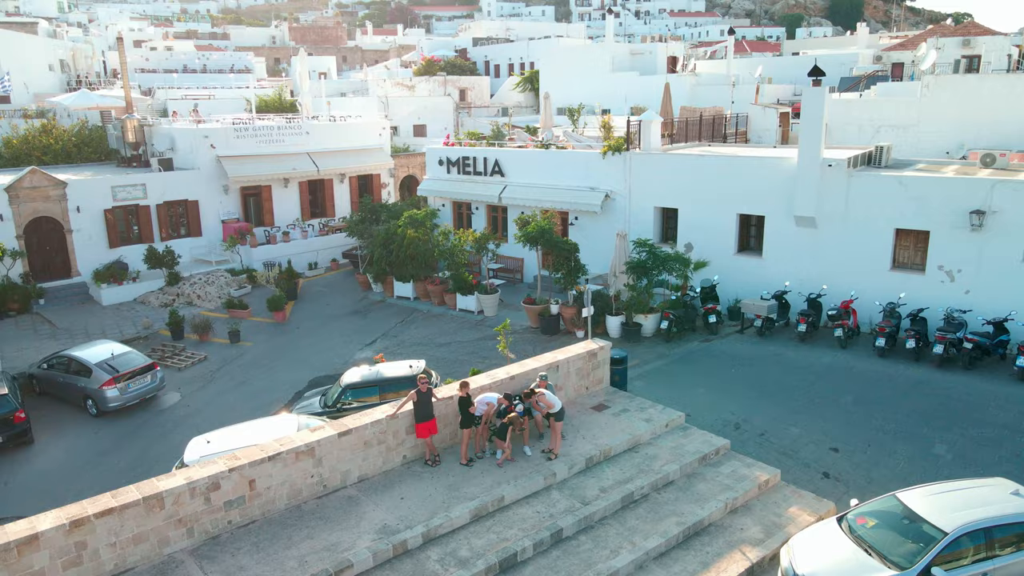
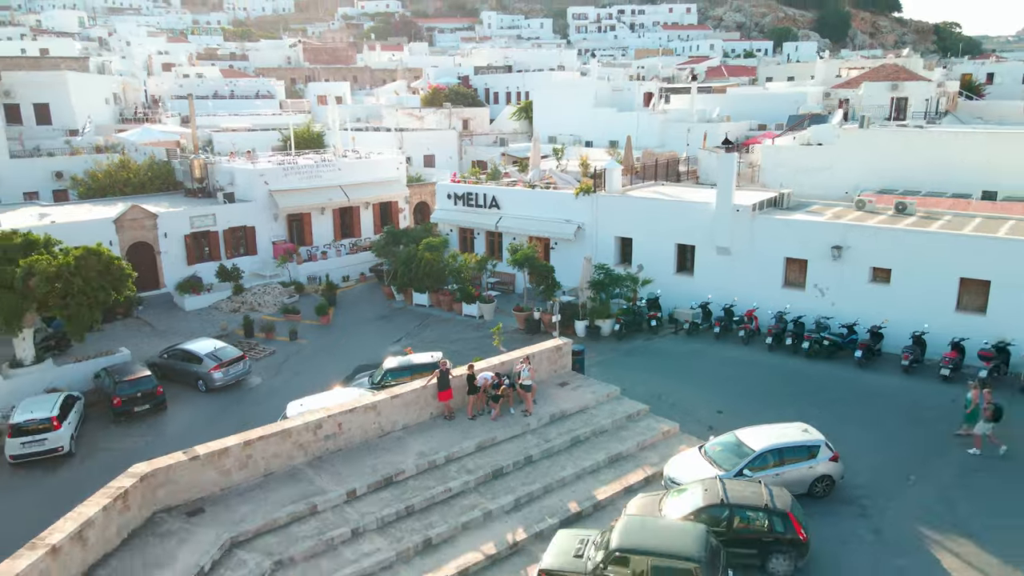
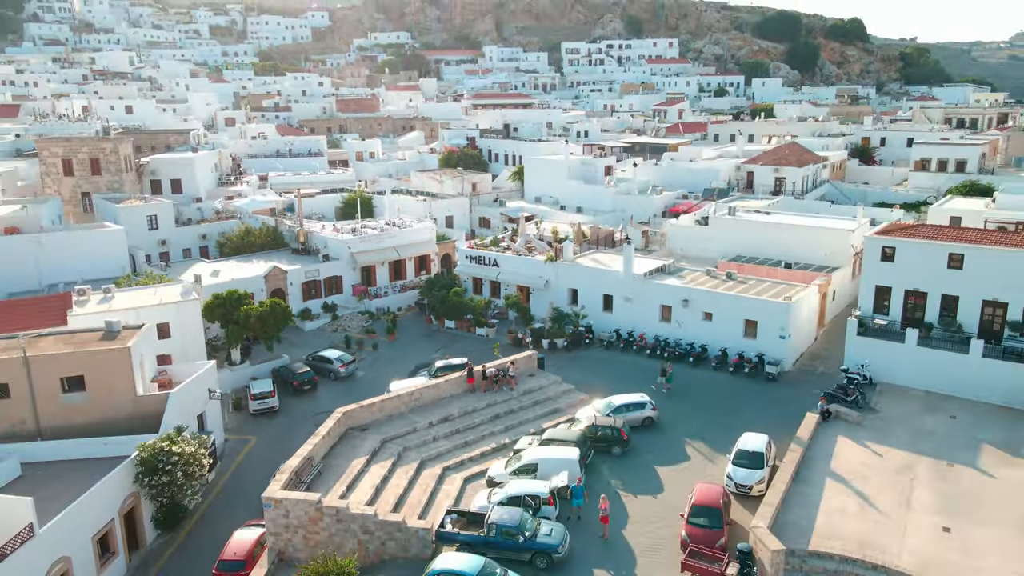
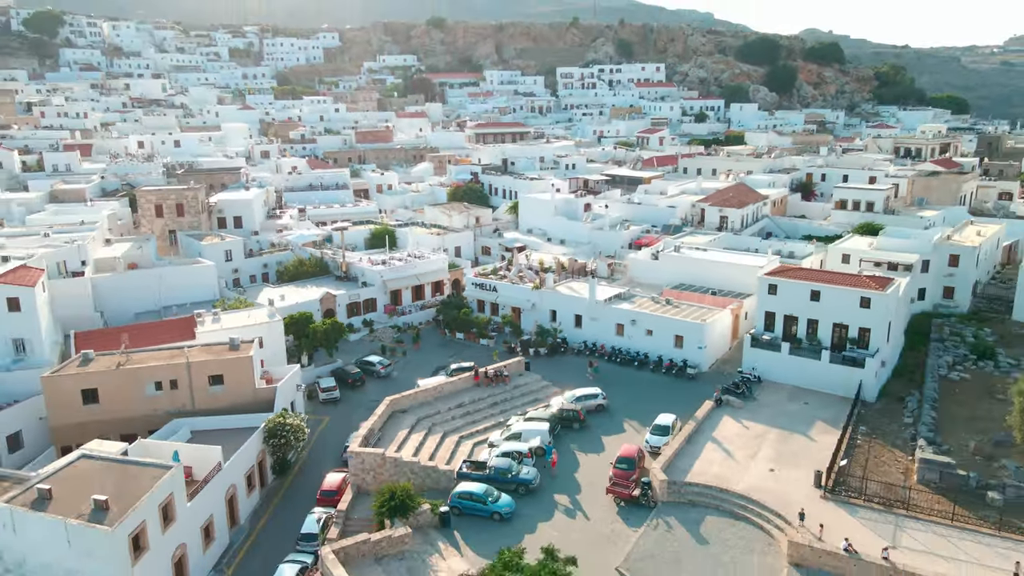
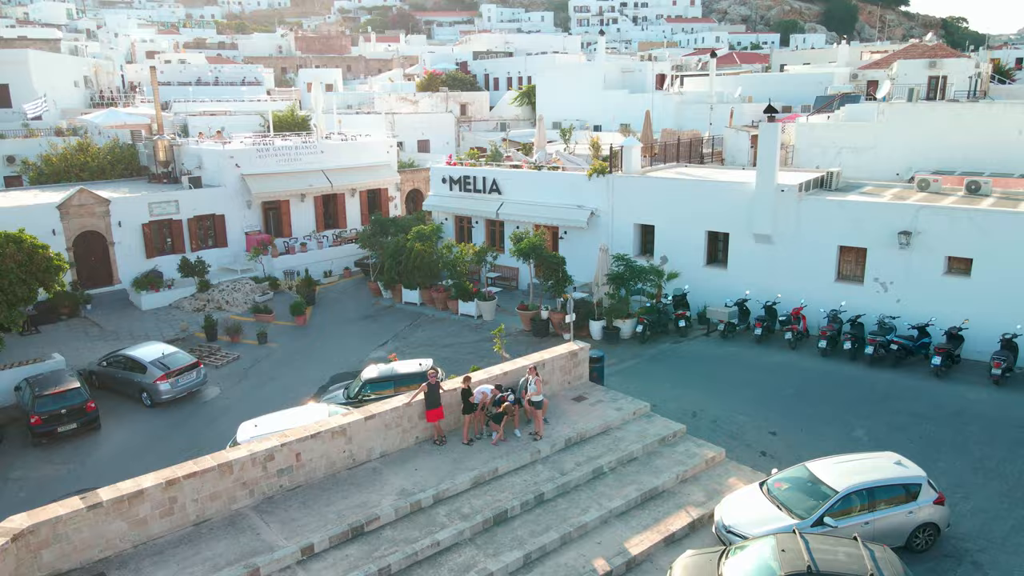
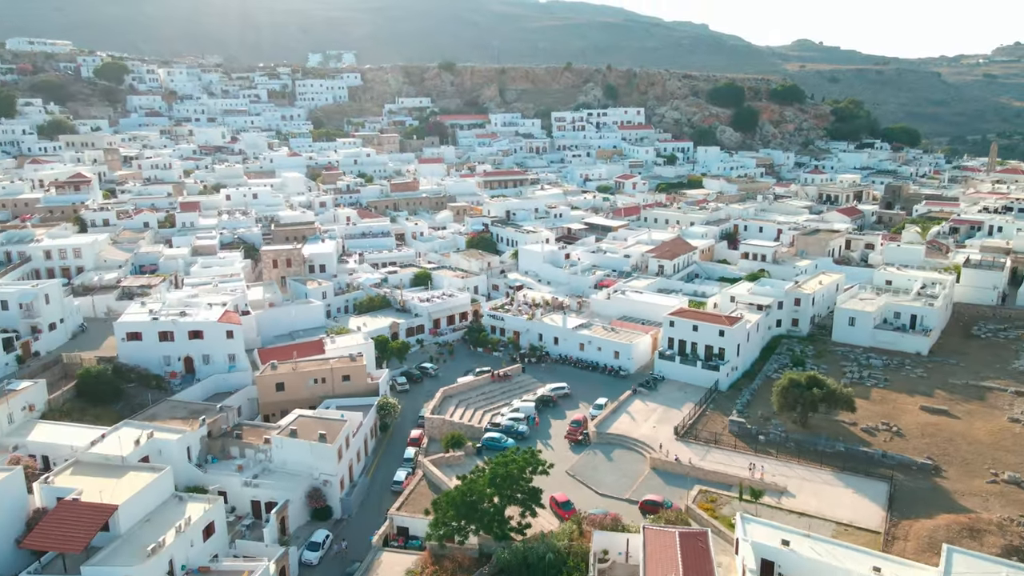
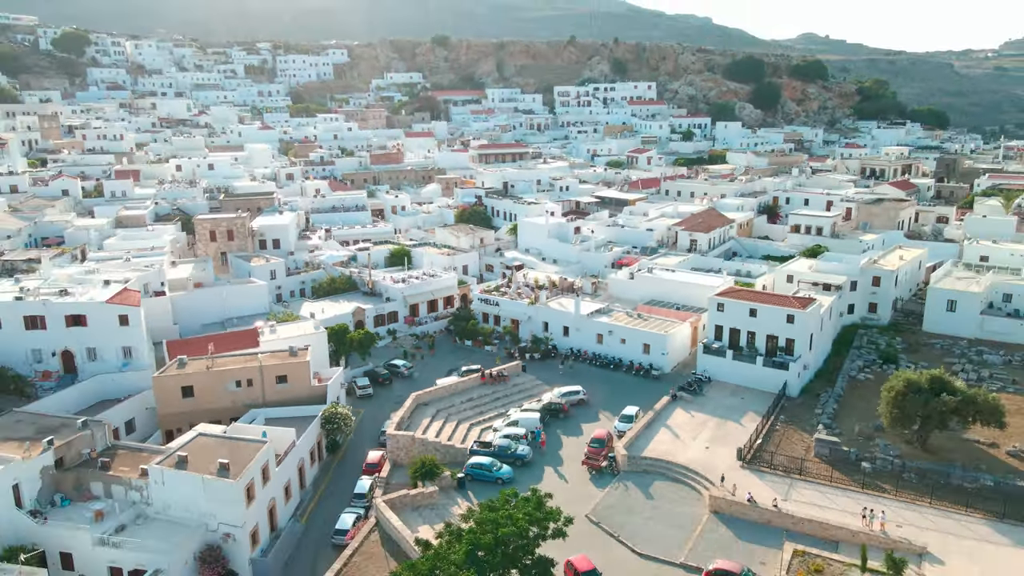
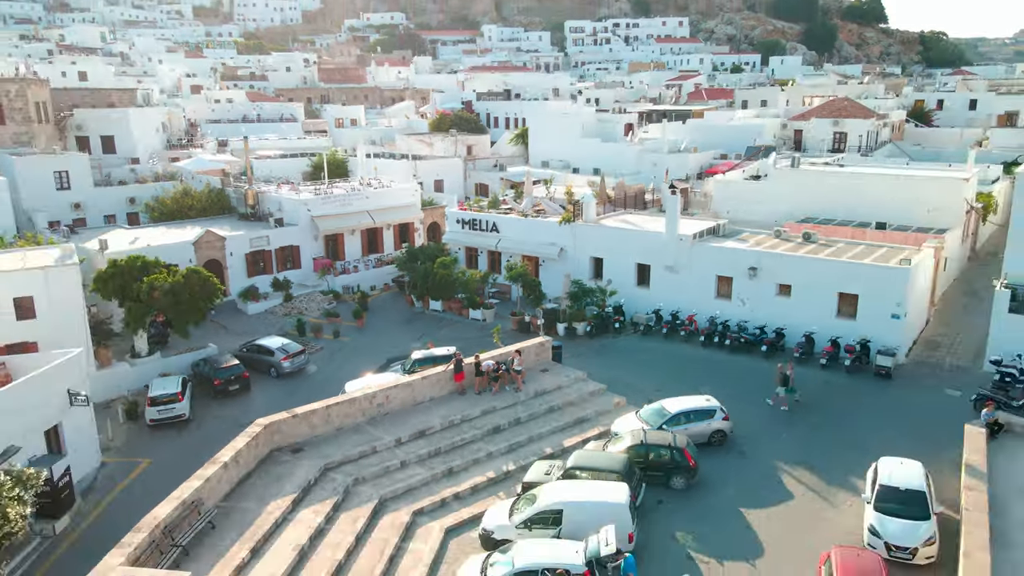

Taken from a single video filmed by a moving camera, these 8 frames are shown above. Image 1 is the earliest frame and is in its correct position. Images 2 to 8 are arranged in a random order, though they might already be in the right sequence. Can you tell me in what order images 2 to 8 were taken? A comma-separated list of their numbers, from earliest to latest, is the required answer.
5, 2, 8, 3, 4, 7, 6
